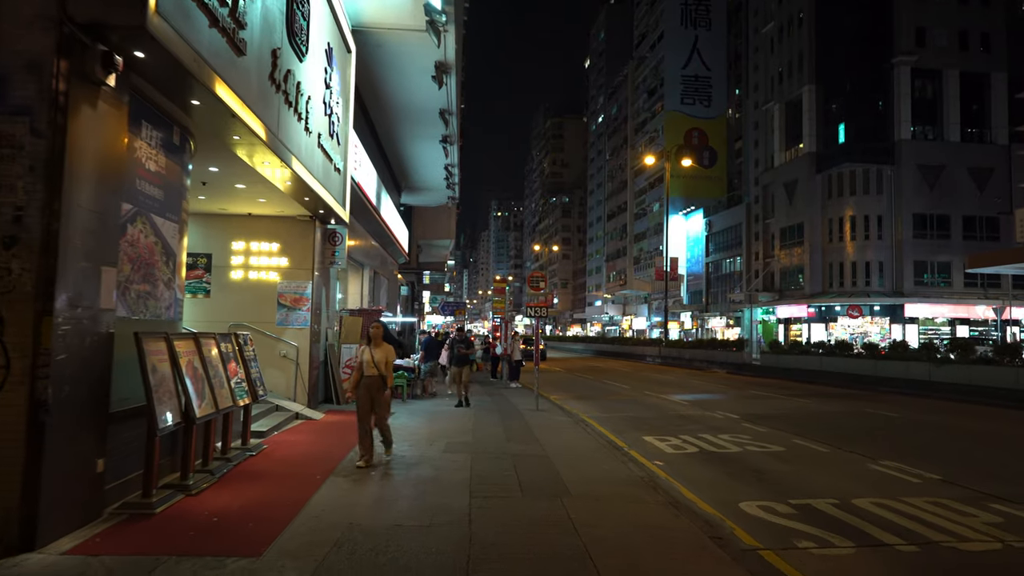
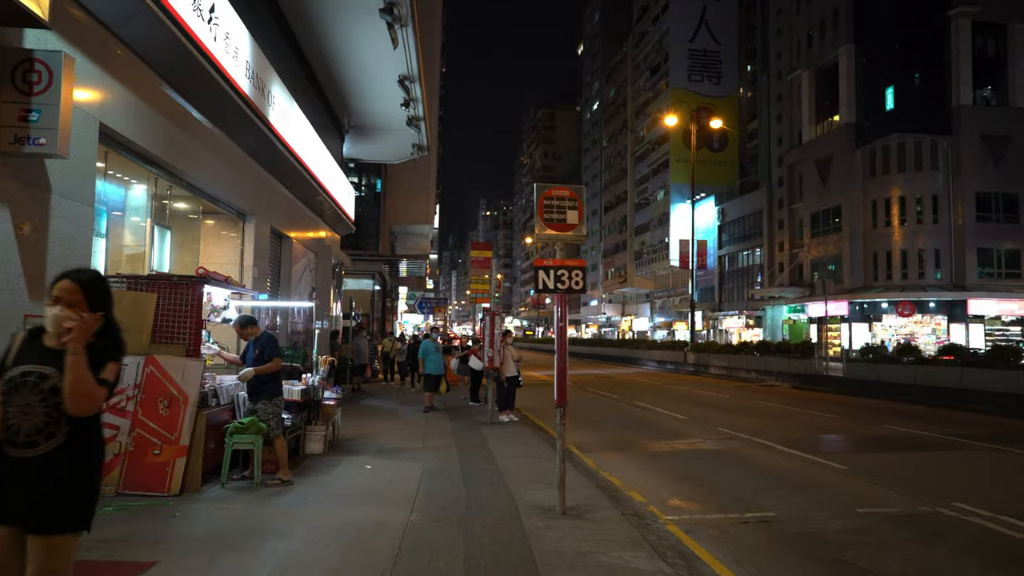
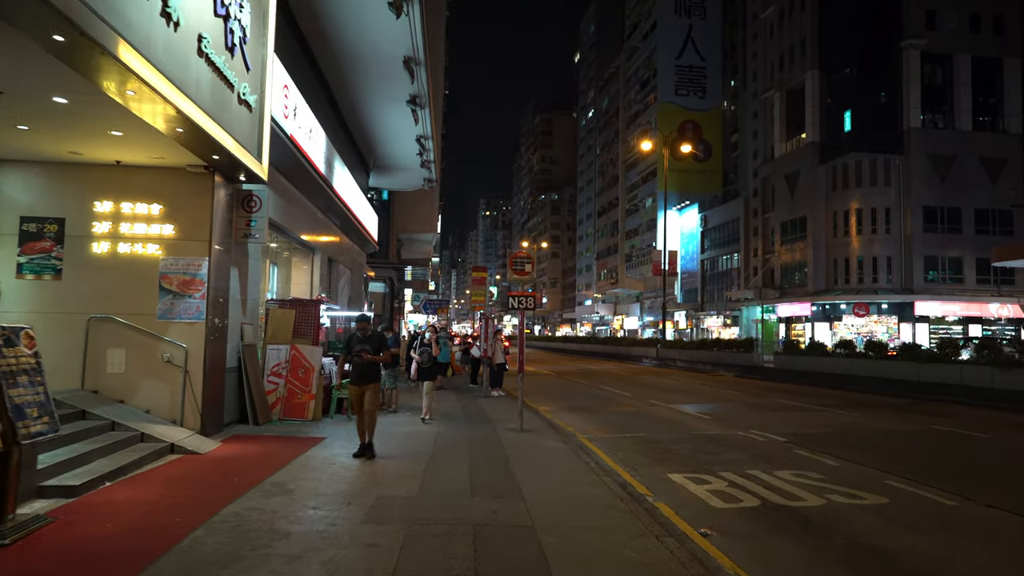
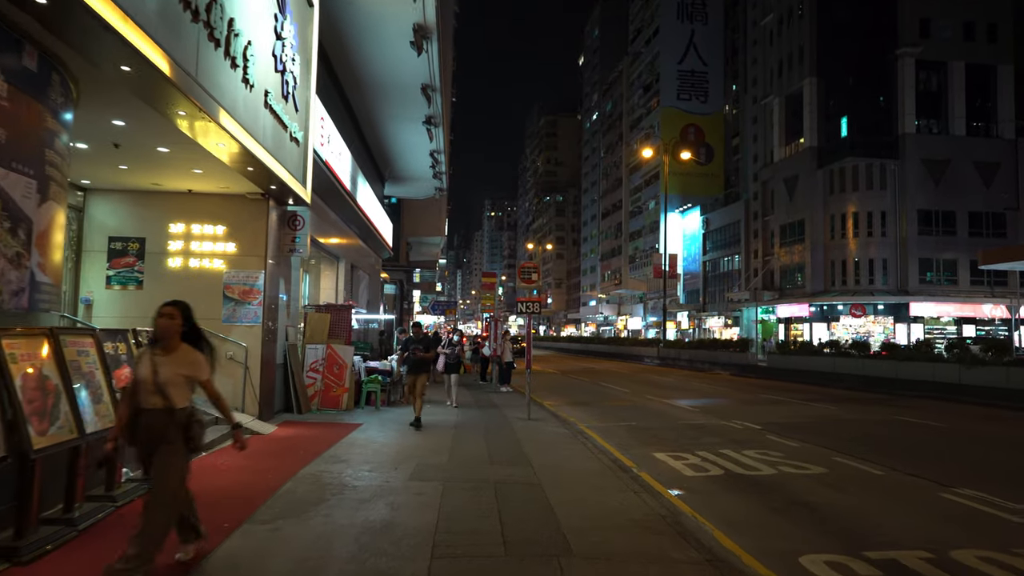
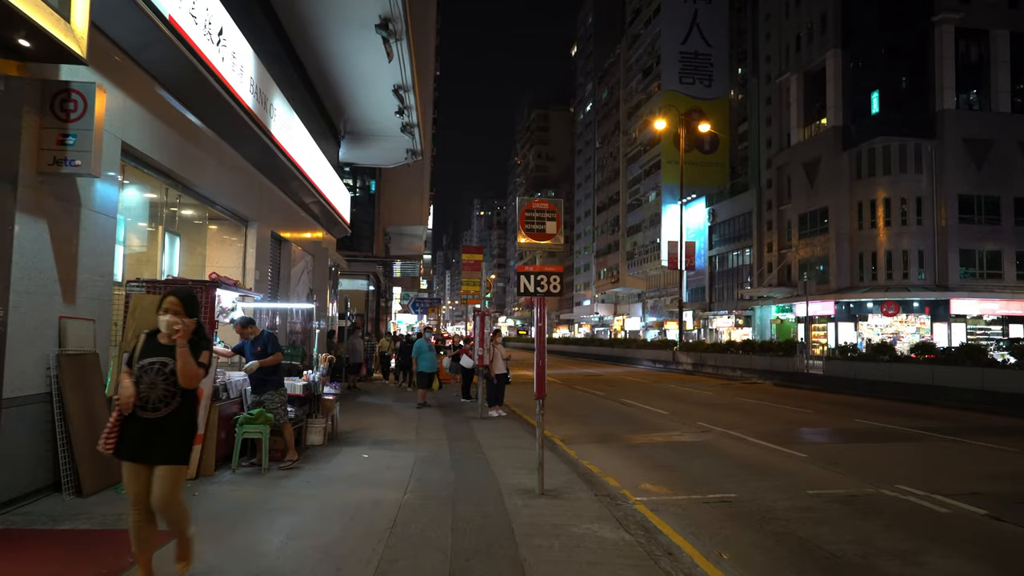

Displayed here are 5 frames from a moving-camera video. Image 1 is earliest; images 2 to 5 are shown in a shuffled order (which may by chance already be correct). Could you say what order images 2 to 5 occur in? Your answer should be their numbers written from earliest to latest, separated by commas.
4, 3, 5, 2
